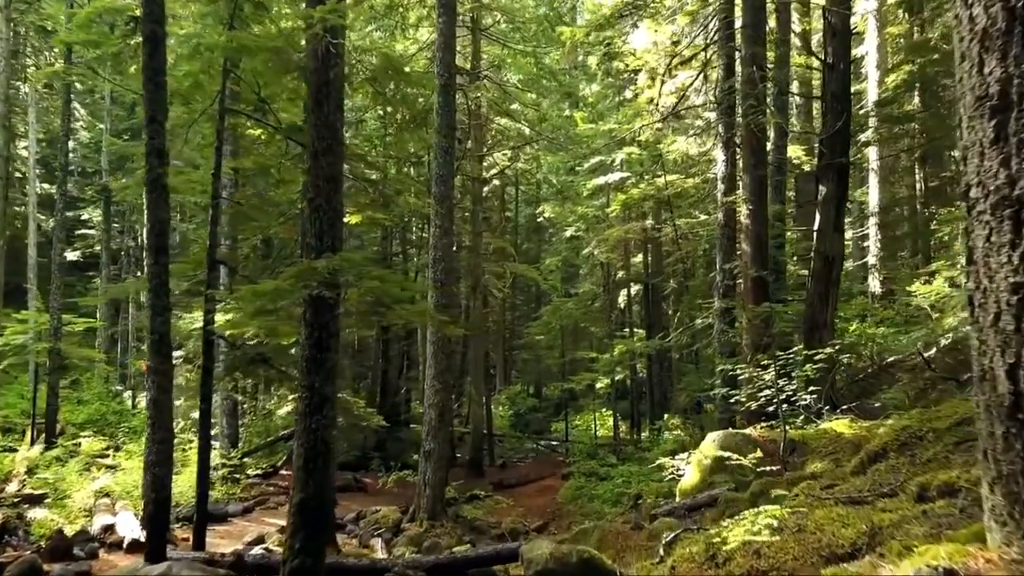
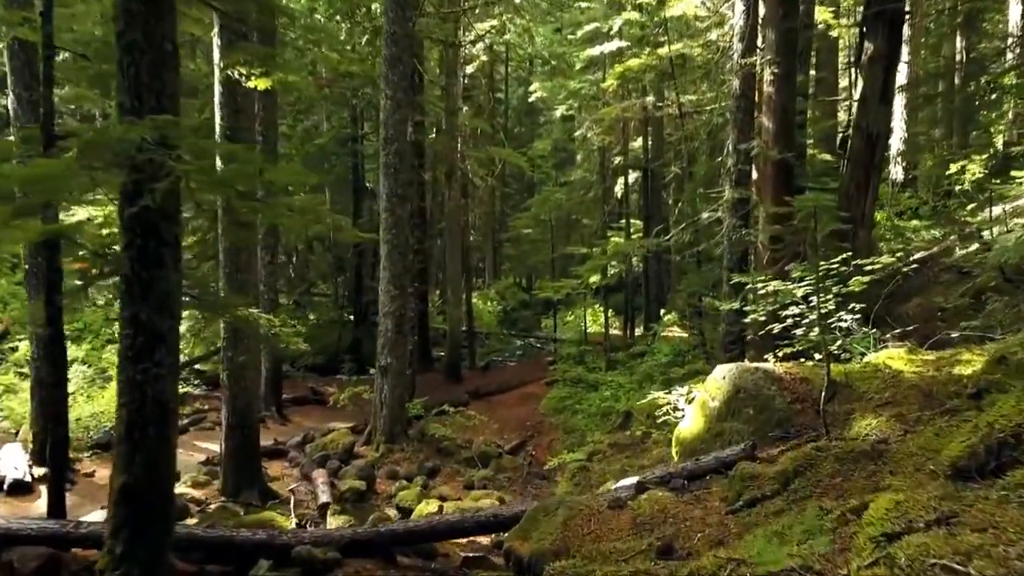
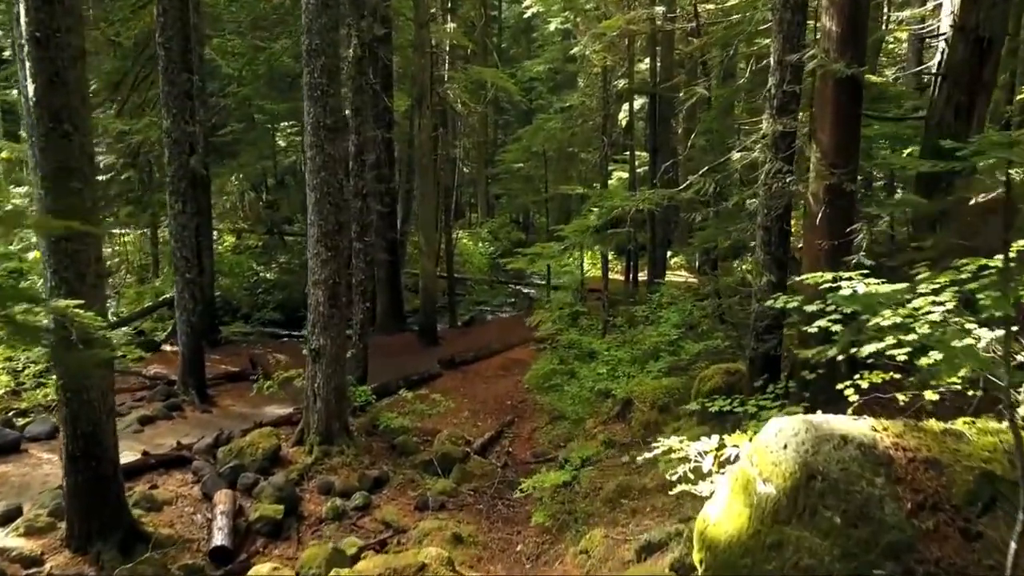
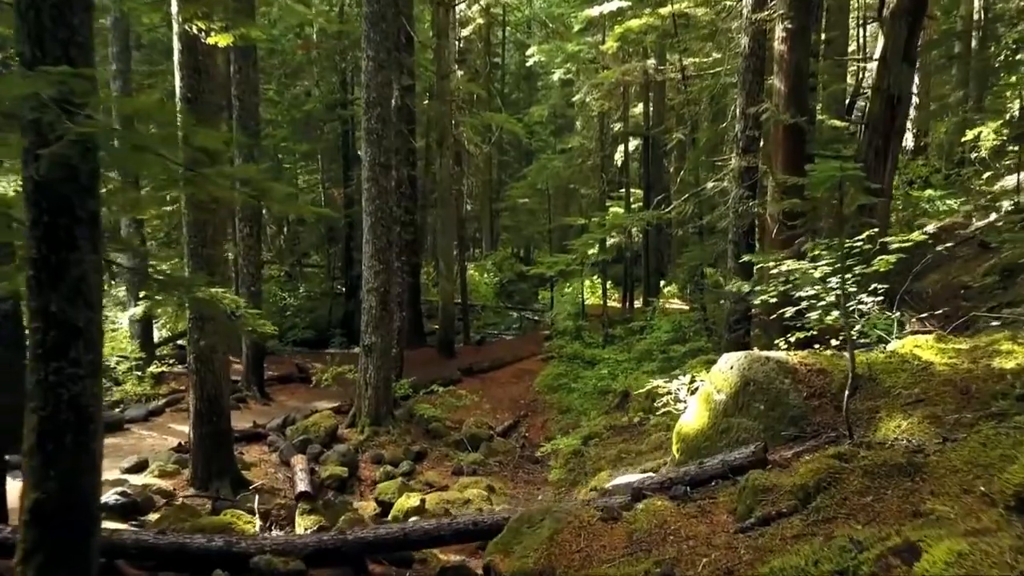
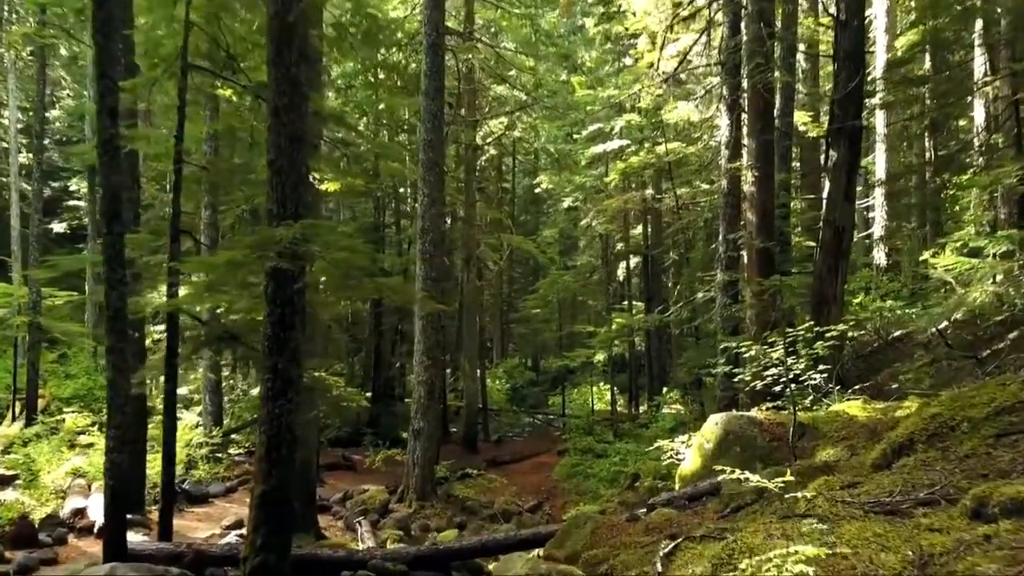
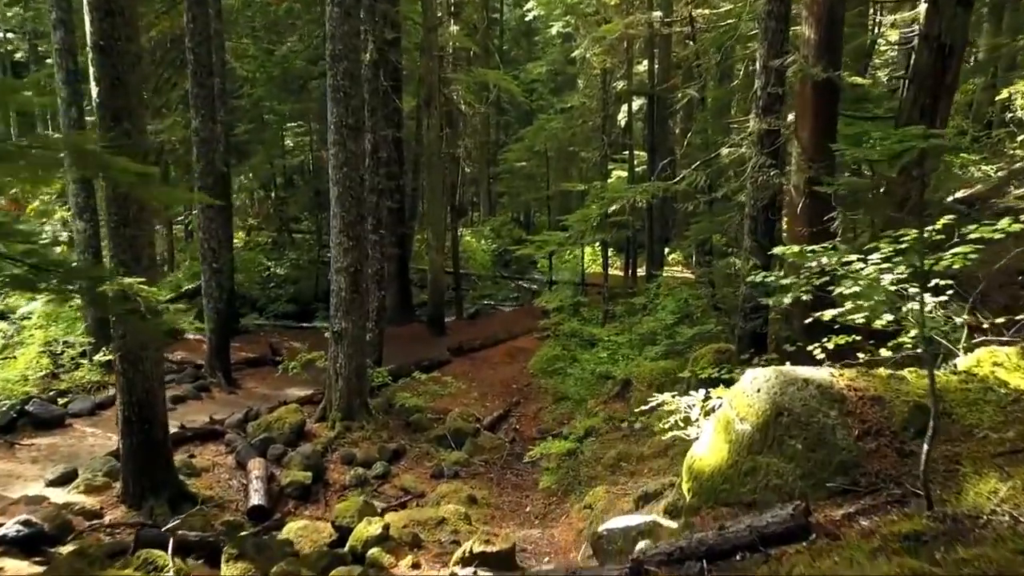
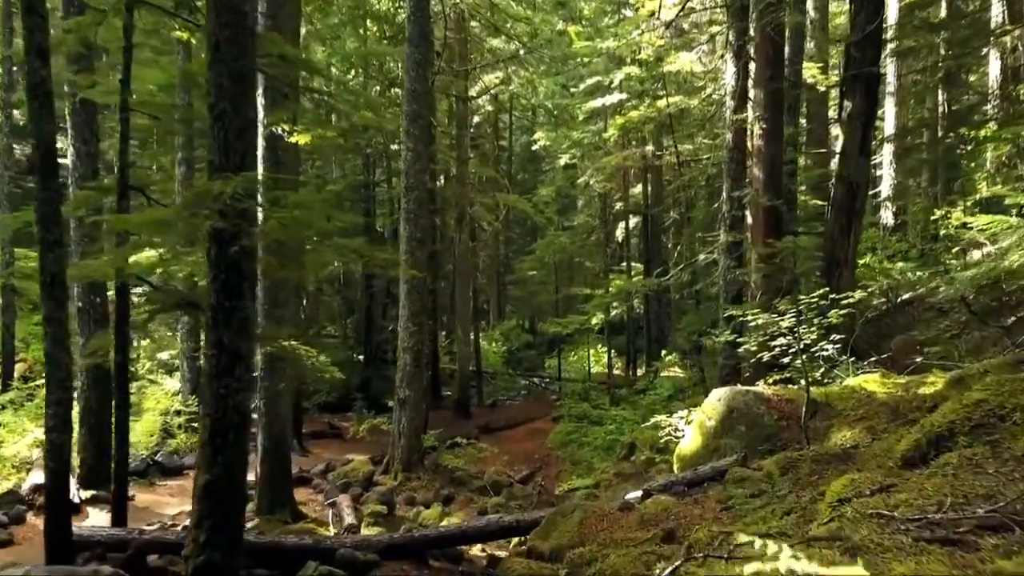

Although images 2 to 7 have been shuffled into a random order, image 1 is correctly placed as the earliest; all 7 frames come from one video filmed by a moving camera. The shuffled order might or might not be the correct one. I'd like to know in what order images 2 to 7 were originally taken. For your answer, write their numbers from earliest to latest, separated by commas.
5, 7, 2, 4, 6, 3
